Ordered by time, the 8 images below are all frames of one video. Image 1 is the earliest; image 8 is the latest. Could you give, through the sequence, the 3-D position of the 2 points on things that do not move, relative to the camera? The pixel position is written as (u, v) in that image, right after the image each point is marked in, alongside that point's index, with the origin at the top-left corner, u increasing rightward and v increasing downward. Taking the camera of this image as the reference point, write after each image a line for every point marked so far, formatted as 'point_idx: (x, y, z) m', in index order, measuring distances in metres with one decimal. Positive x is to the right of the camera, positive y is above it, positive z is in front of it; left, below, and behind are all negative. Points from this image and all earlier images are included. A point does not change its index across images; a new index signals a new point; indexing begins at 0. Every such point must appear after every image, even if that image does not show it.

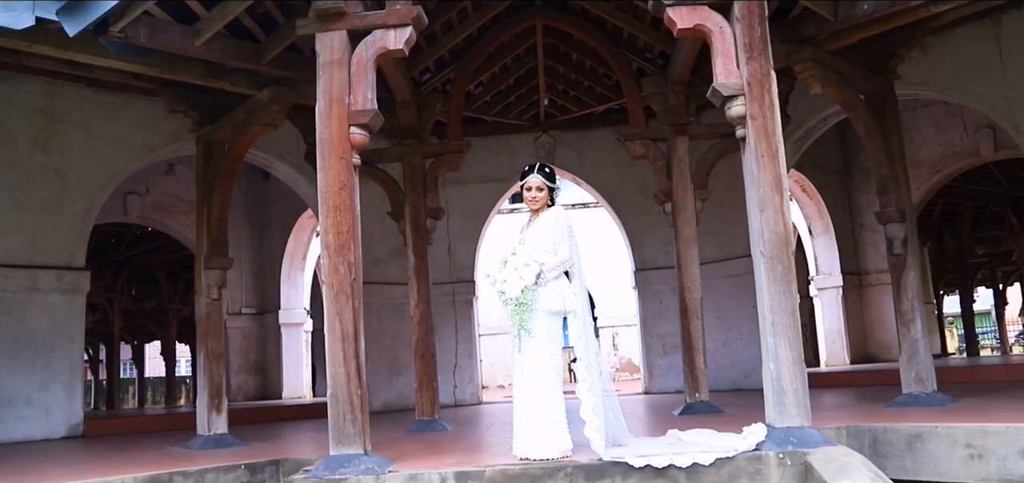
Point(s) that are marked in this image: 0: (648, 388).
0: (+2.0, -2.2, +11.9) m
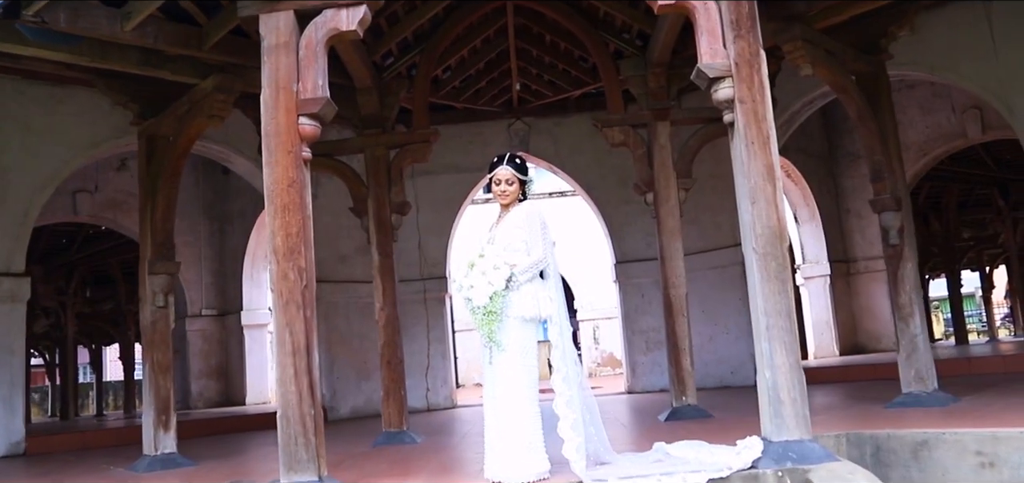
0: (+1.7, -2.1, +11.5) m
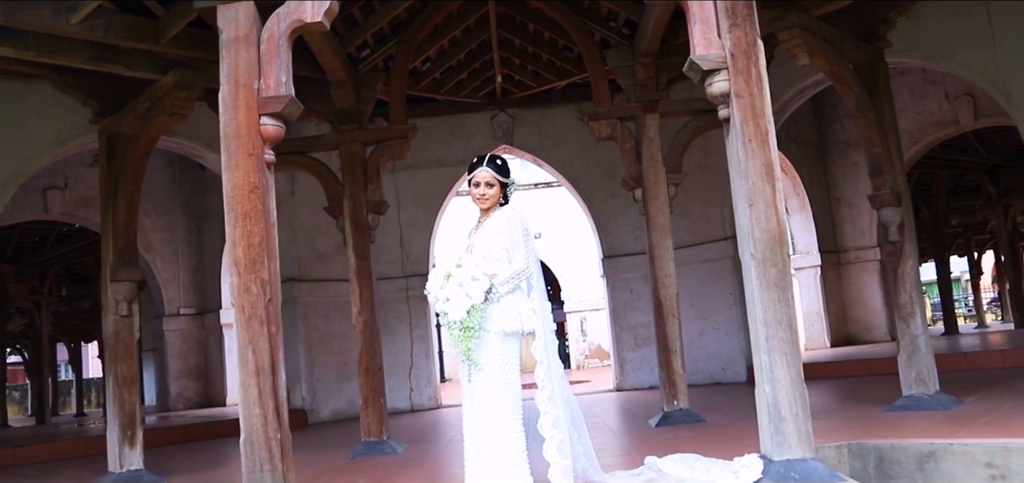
0: (+1.5, -2.0, +11.2) m
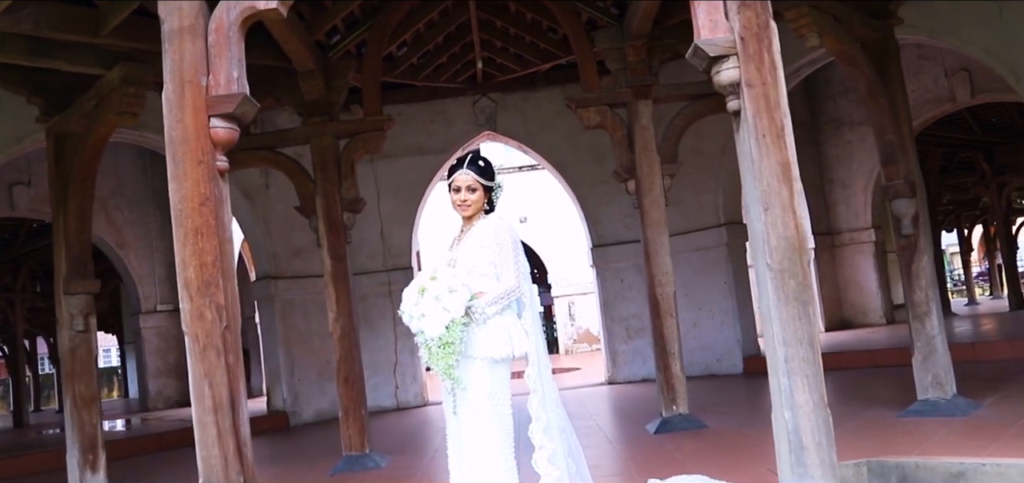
0: (+1.3, -1.8, +10.8) m
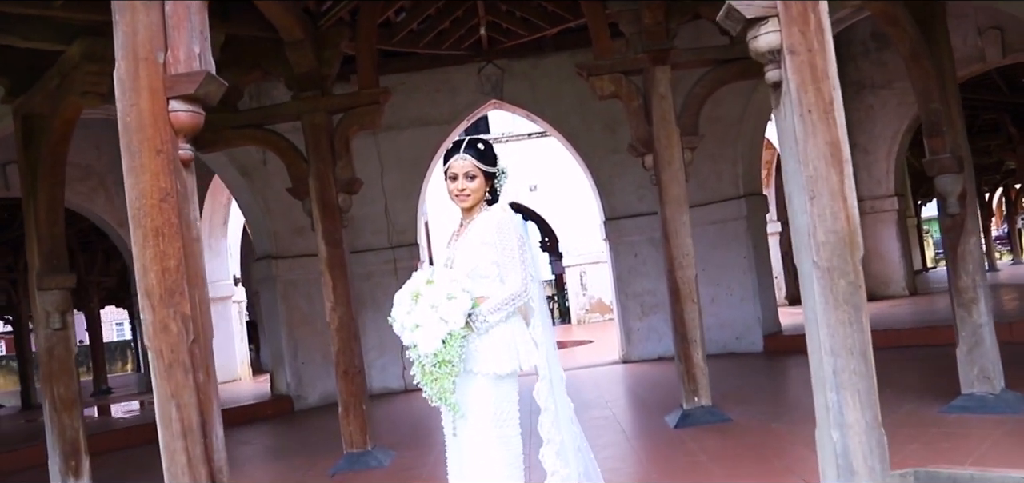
0: (+1.5, -1.5, +10.3) m
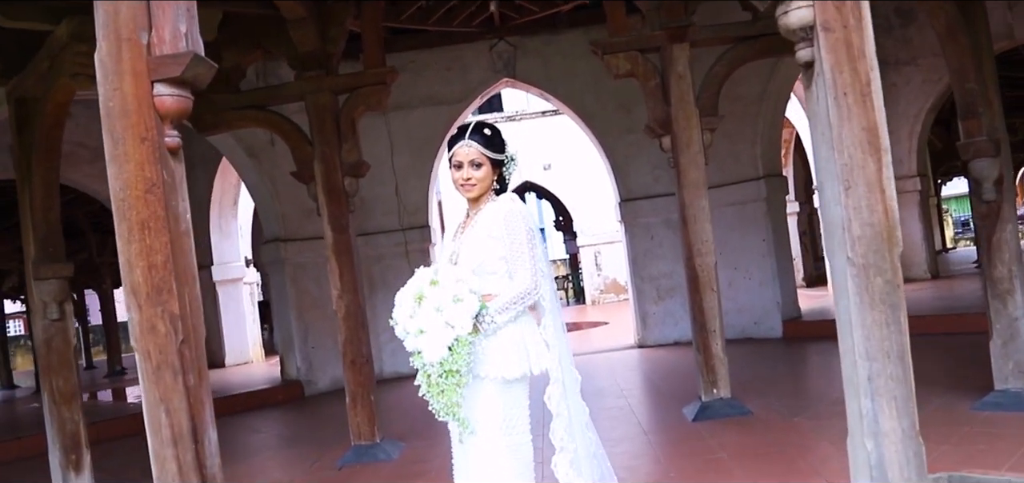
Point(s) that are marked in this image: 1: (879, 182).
0: (+1.6, -1.3, +10.1) m
1: (+1.4, +0.2, +3.0) m
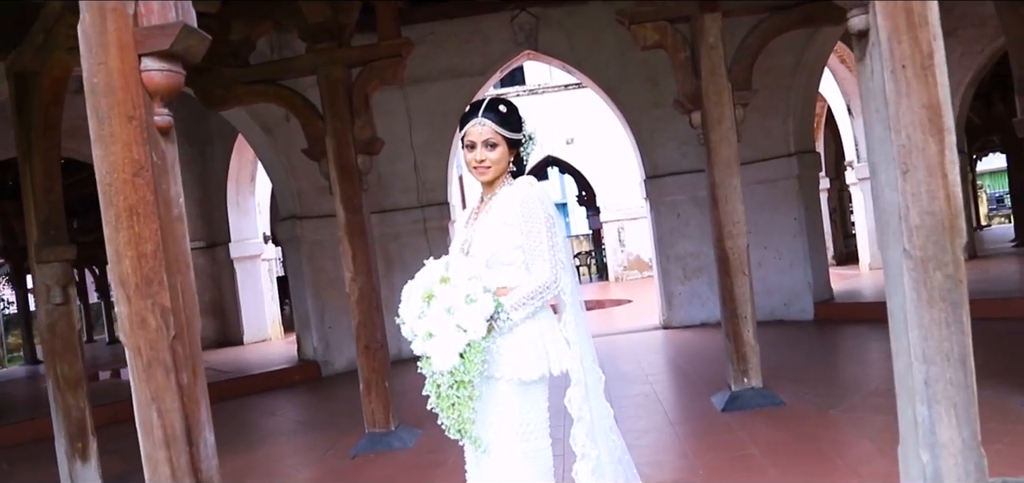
0: (+1.9, -1.0, +9.8) m
1: (+1.4, +0.3, +2.6) m
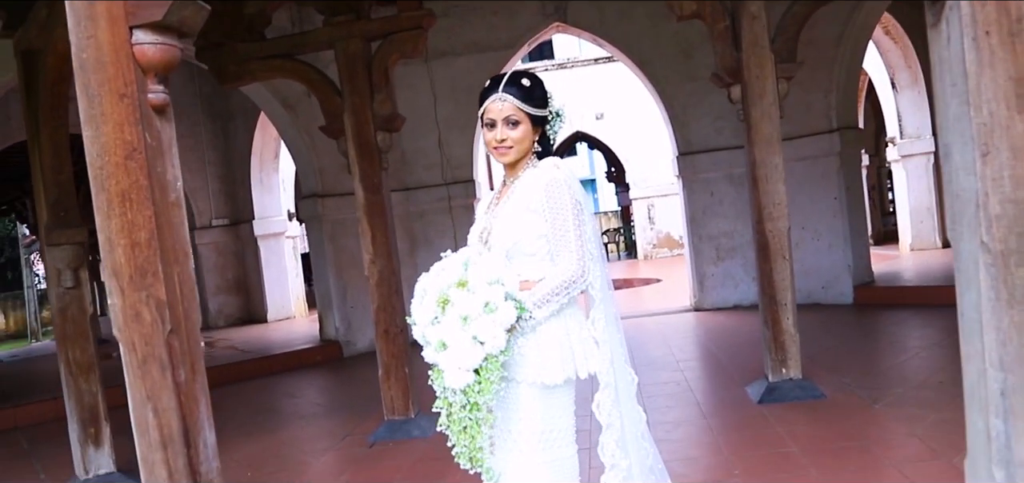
0: (+2.2, -0.8, +9.5) m
1: (+1.5, +0.3, +2.3) m
